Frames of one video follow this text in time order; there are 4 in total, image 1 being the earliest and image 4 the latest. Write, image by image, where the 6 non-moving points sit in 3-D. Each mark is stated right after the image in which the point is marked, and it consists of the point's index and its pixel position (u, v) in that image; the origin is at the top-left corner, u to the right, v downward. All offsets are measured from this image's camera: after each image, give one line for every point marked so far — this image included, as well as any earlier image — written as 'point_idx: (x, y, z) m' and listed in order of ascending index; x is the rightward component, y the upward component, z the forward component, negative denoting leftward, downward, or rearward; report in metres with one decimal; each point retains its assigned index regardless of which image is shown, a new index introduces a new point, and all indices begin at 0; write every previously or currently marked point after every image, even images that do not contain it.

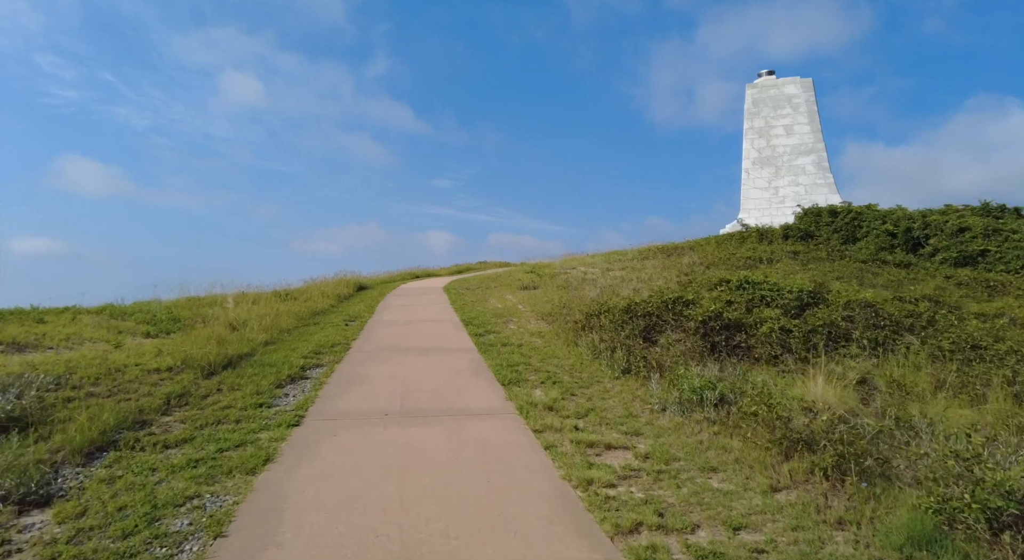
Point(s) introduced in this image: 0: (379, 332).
0: (-2.2, -0.9, +9.0) m
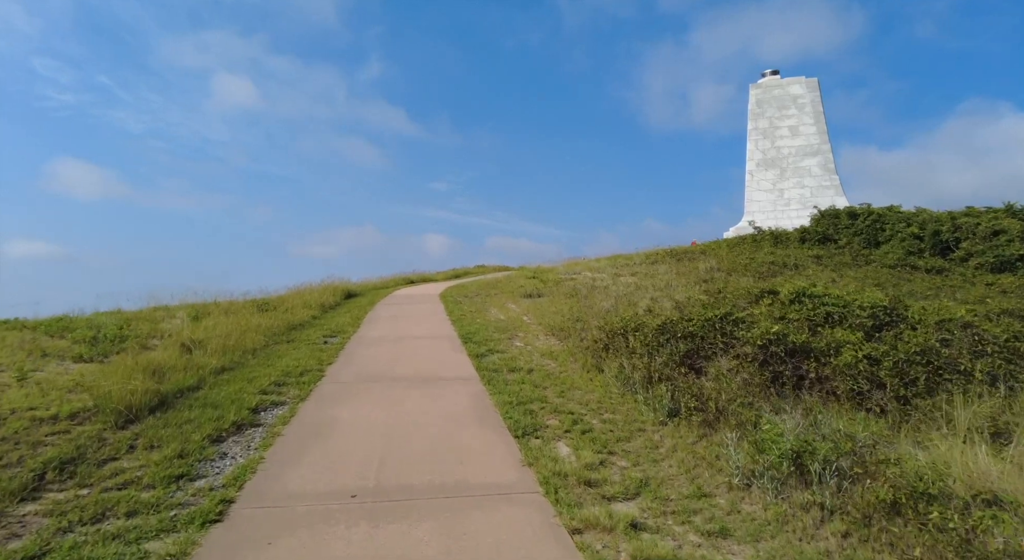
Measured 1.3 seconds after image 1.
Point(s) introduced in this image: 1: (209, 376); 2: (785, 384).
0: (-2.1, -1.1, +7.7) m
1: (-3.3, -1.0, +5.9) m
2: (+2.6, -1.0, +5.2) m
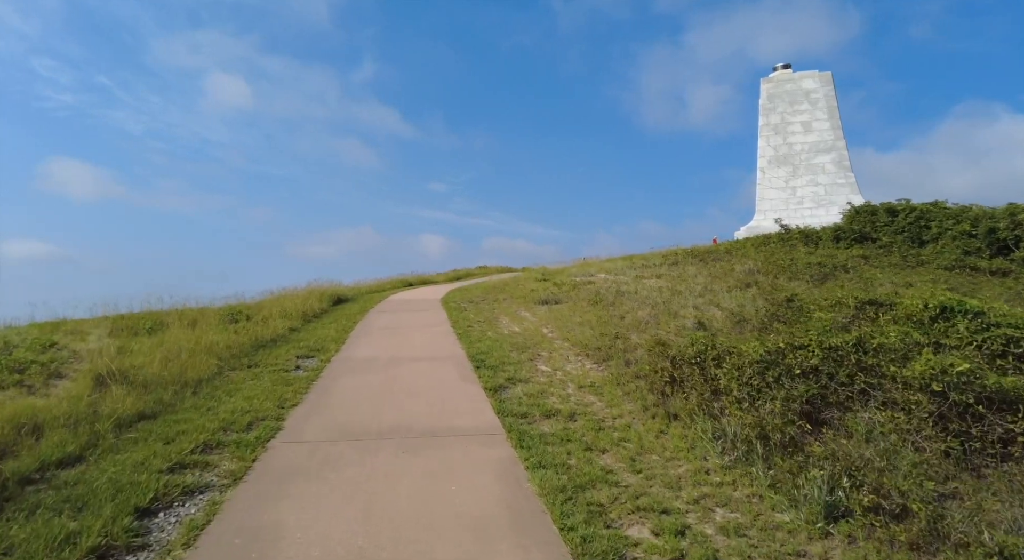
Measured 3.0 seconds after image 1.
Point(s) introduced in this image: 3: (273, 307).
0: (-1.8, -1.1, +5.8) m
1: (-3.0, -1.1, +4.0) m
2: (+2.9, -1.1, +3.4) m
3: (-5.2, -0.6, +11.8) m
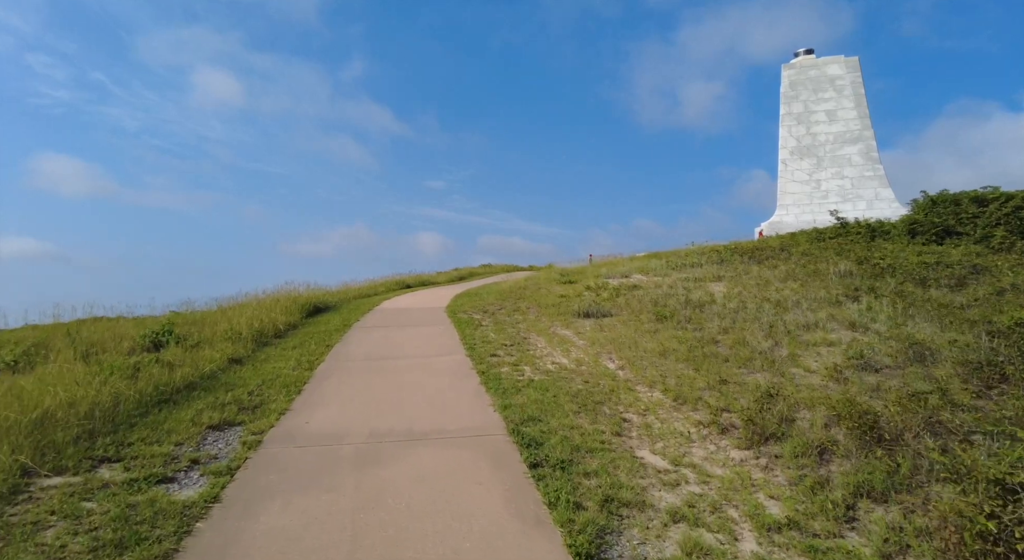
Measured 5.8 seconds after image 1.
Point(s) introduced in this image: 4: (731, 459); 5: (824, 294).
0: (-1.3, -1.3, +2.6) m
1: (-2.4, -1.2, +0.8) m
2: (+3.5, -1.2, +0.2) m
3: (-4.6, -0.7, +8.6) m
4: (+1.5, -1.2, +3.8) m
5: (+5.5, -0.1, +9.2) m
